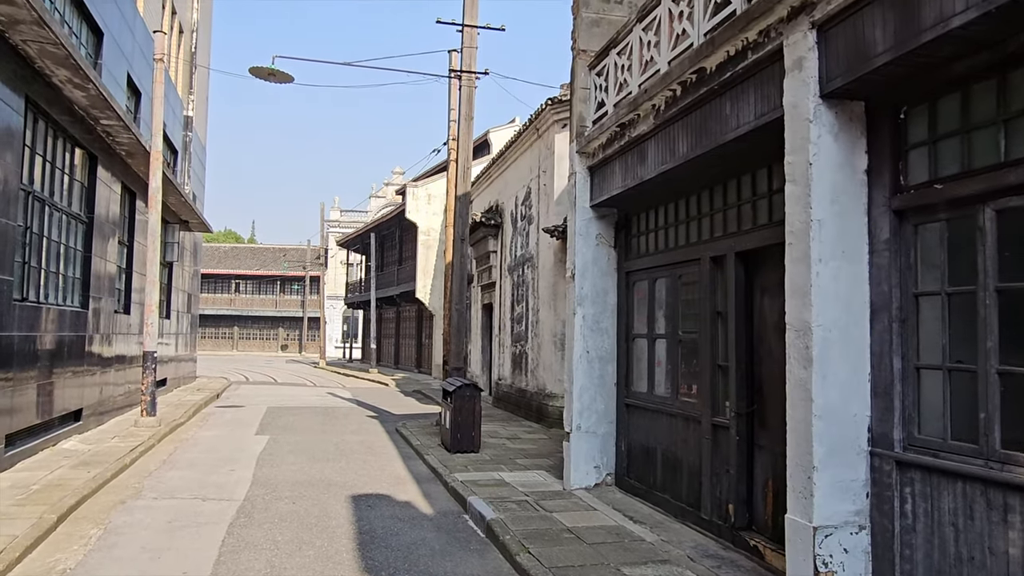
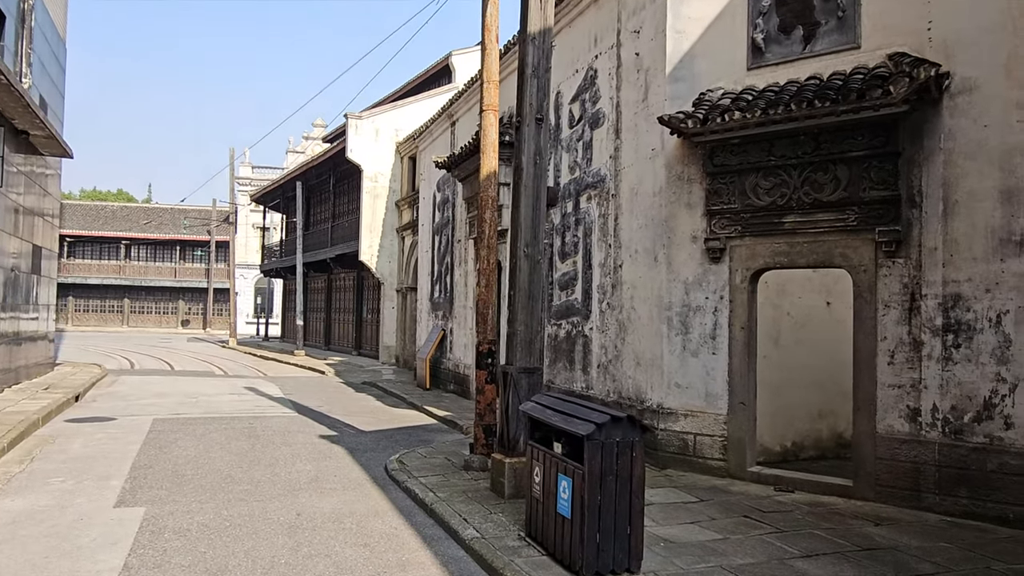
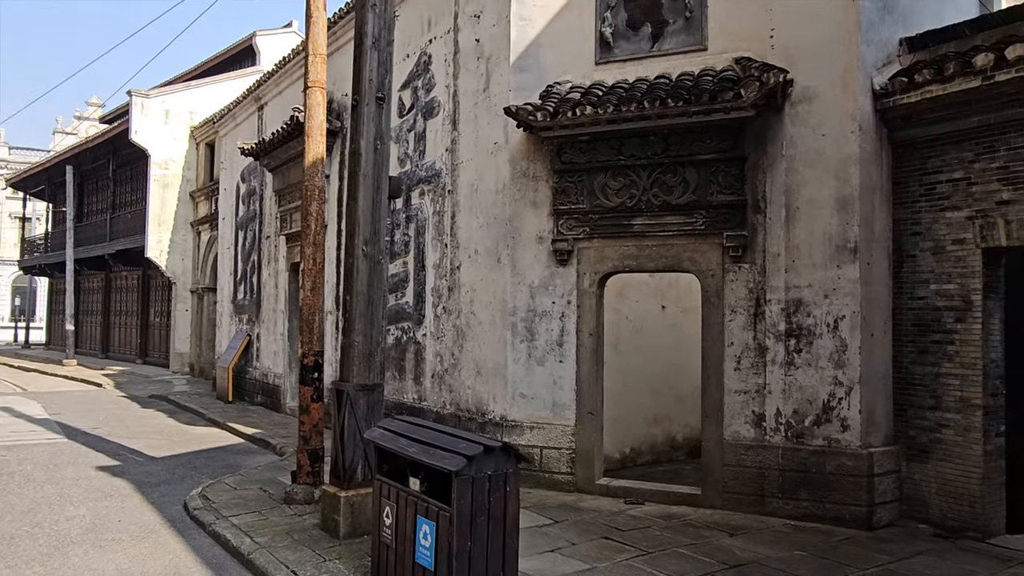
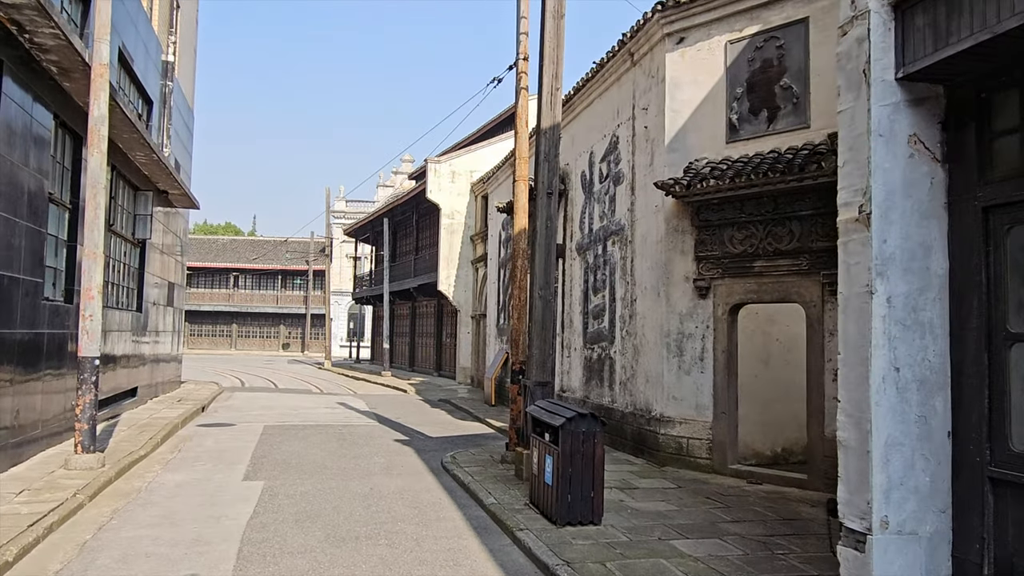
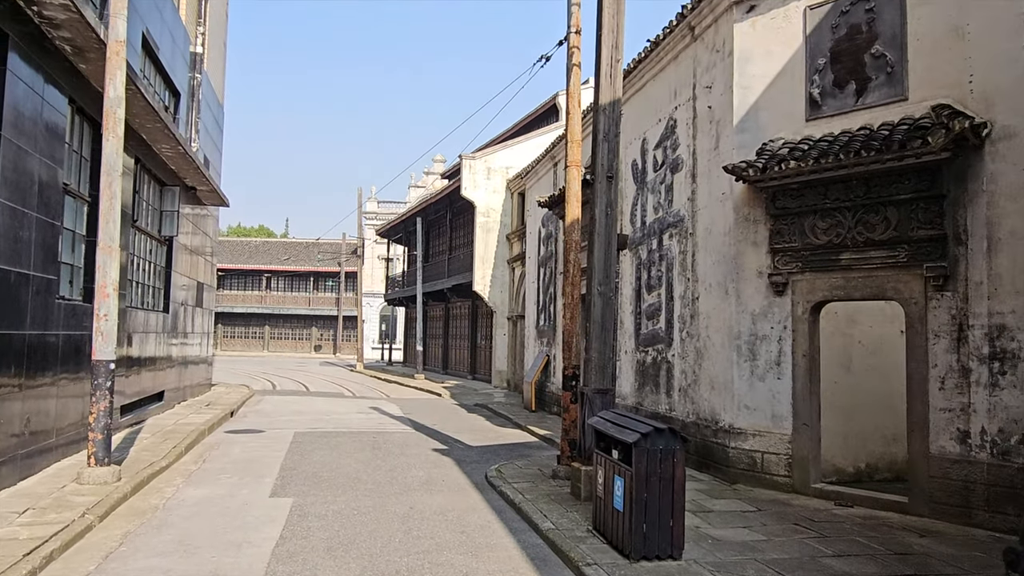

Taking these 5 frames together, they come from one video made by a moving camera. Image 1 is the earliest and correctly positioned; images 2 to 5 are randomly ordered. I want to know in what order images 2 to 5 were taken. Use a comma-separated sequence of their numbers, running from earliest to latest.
4, 5, 2, 3
